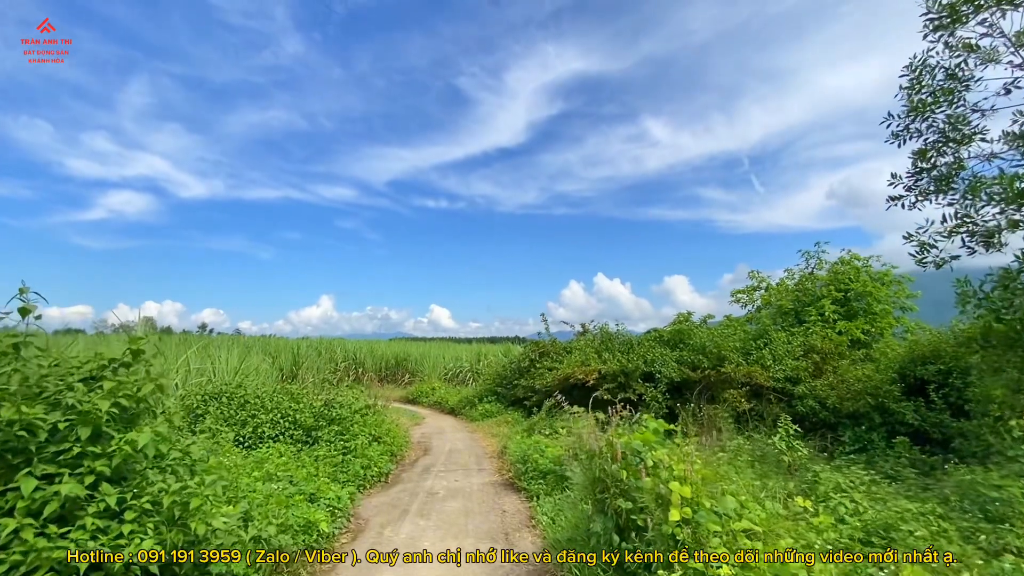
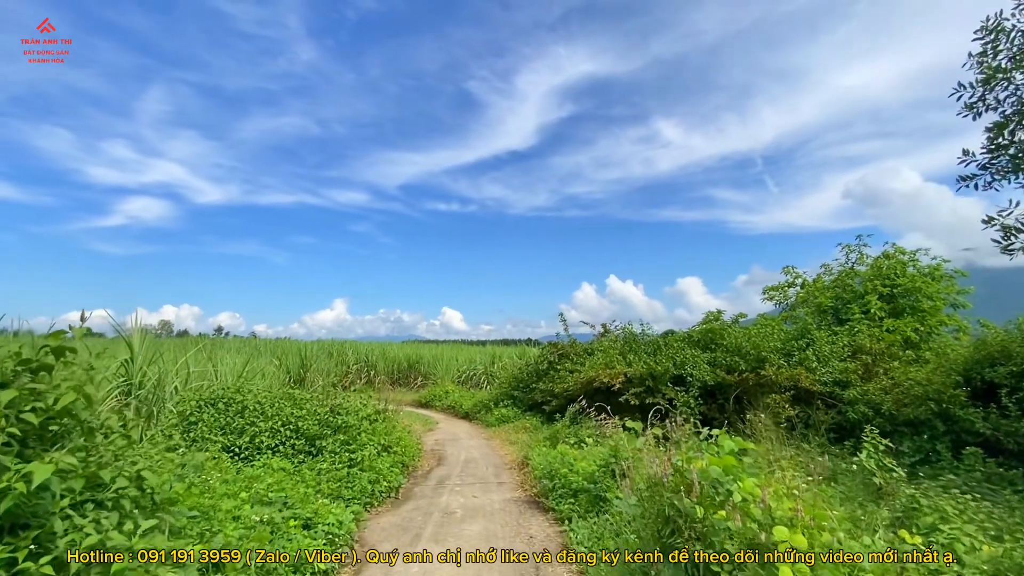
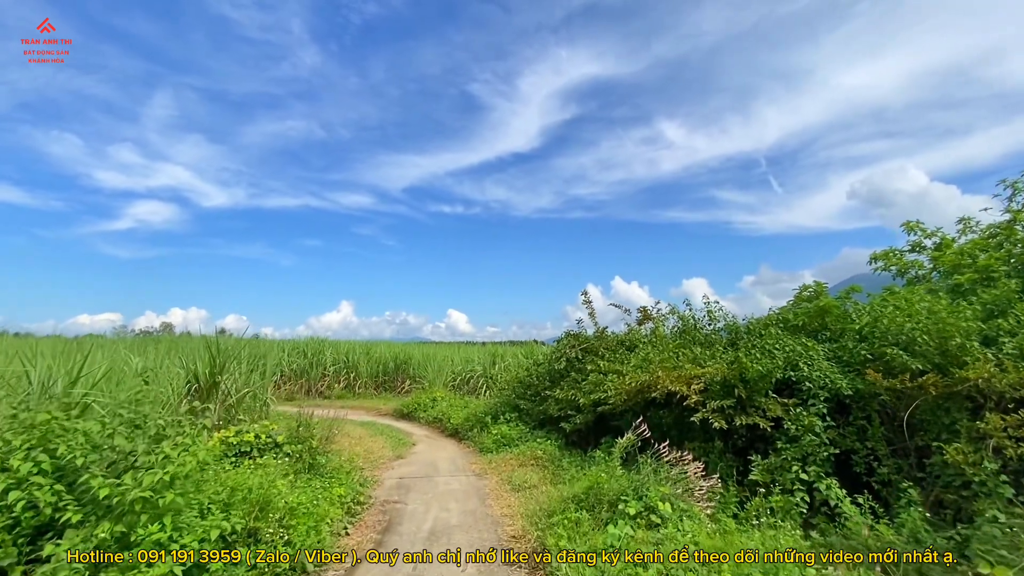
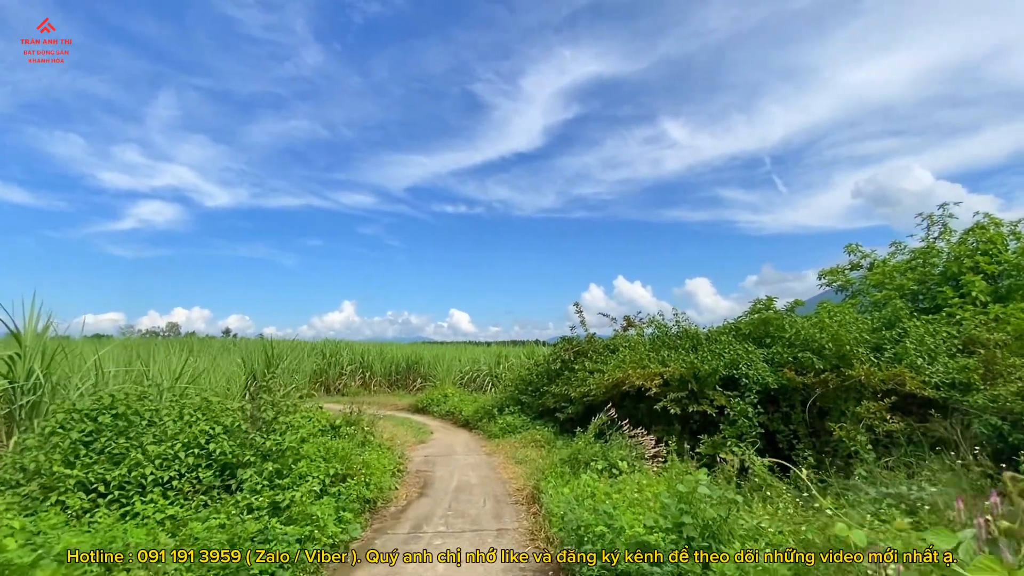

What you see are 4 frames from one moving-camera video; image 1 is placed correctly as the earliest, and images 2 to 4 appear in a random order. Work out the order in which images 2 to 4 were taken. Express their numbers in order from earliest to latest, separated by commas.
2, 4, 3
